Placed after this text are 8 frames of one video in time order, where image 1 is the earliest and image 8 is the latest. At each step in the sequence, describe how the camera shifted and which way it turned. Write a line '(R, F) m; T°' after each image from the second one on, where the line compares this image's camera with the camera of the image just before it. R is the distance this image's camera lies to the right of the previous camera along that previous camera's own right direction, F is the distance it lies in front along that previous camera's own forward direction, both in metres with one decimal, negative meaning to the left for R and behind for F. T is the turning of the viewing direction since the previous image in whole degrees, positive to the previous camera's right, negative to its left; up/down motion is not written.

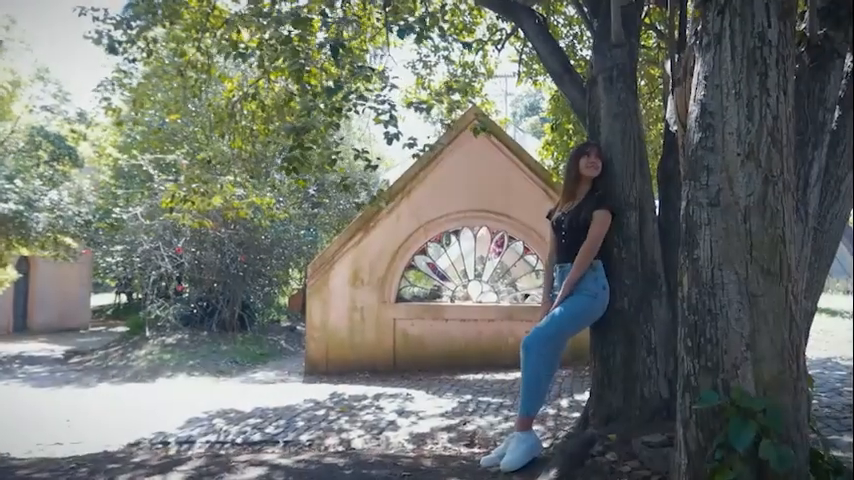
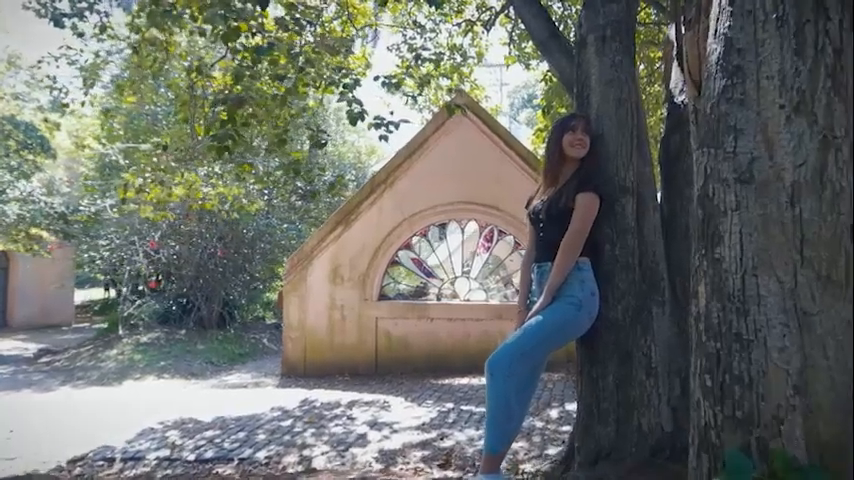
(+0.1, +0.5) m; 0°
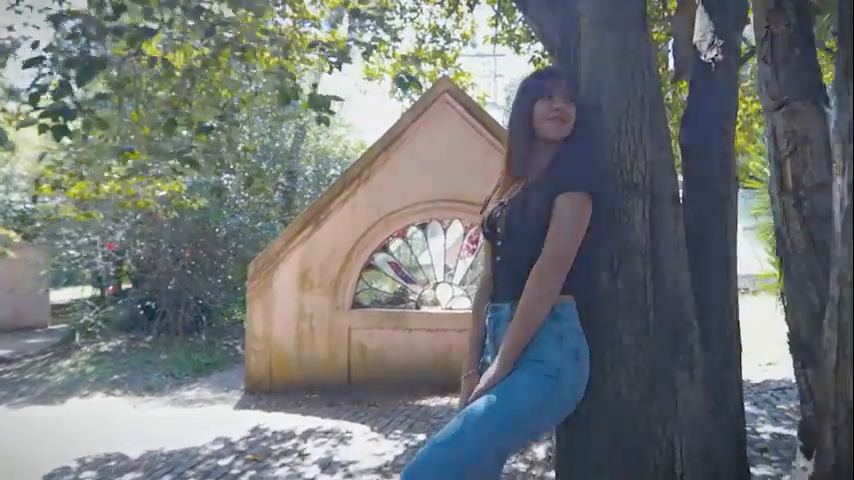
(+0.2, +0.8) m; 0°
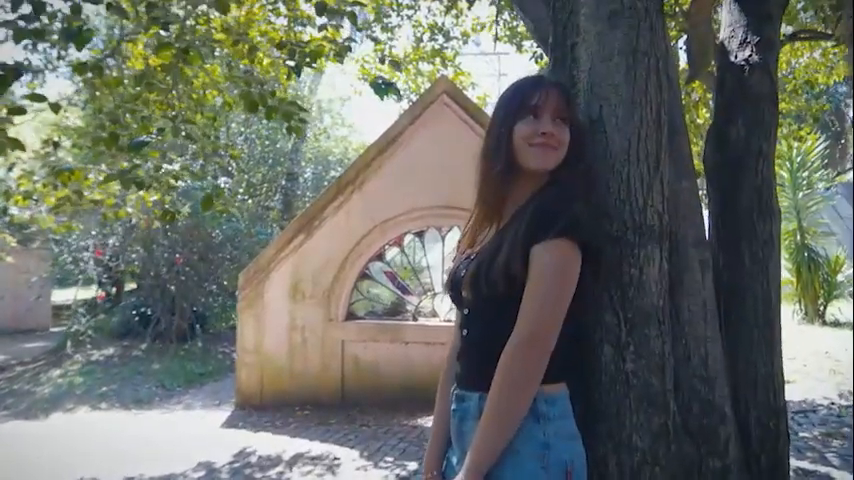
(+0.1, +0.4) m; -1°
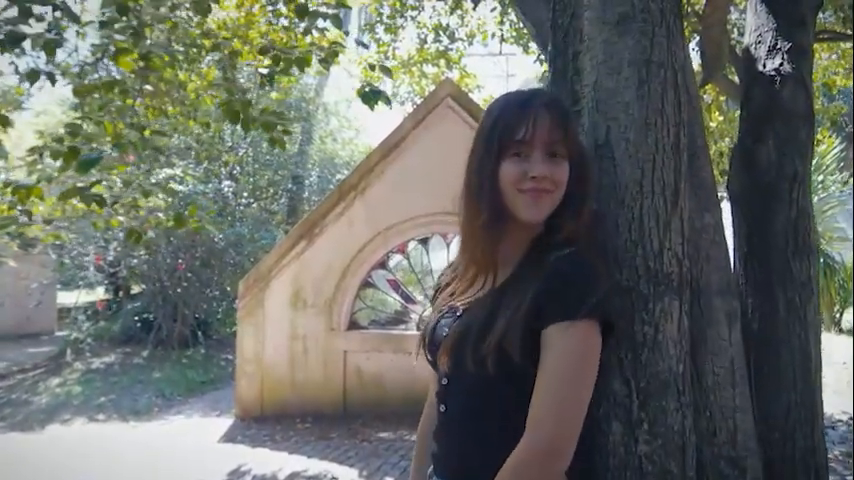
(0.0, +0.2) m; -1°
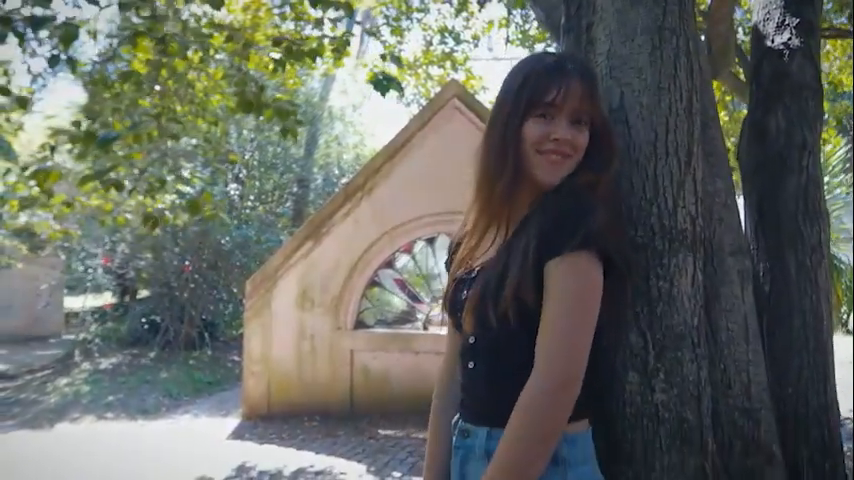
(0.0, 0.0) m; 0°
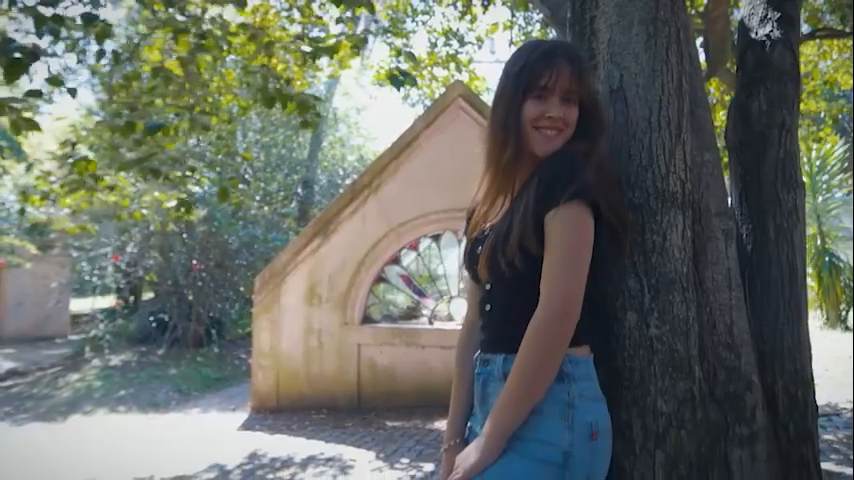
(0.0, -0.2) m; 0°
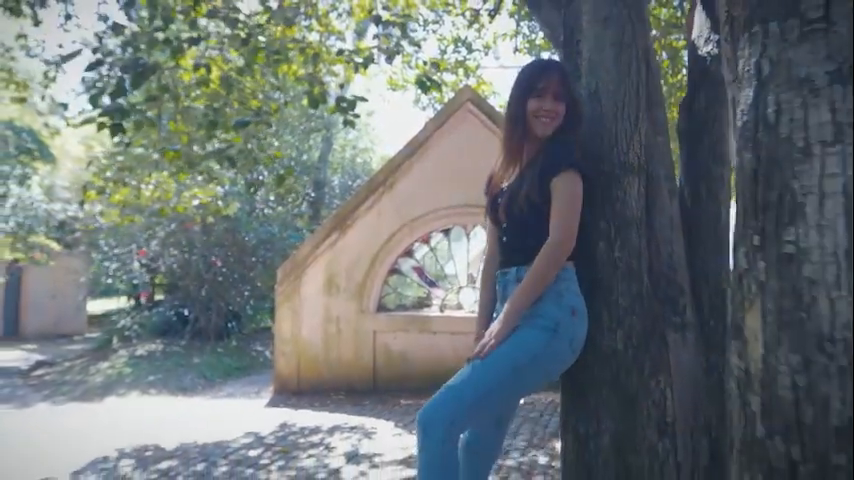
(-0.1, -0.5) m; 0°
